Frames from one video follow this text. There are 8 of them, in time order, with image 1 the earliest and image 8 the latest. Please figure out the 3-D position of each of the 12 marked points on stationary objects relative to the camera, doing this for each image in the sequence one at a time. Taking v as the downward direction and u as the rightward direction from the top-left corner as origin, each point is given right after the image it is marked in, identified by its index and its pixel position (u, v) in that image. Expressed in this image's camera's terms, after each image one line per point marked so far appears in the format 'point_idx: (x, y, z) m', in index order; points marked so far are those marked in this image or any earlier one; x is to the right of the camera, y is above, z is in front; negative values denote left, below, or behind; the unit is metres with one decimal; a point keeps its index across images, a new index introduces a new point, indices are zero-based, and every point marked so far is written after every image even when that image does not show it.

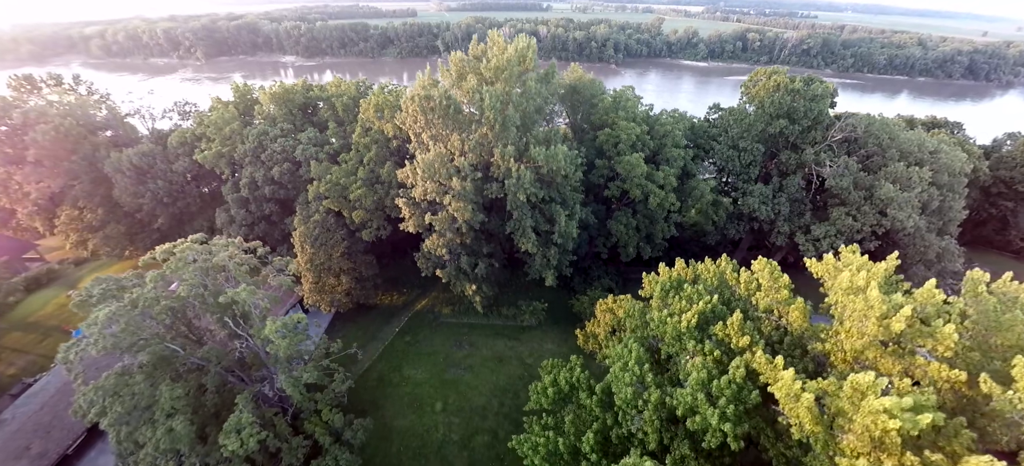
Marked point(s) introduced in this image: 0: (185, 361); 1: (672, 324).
0: (-13.3, -5.2, +16.1) m
1: (+5.1, -2.8, +12.5) m
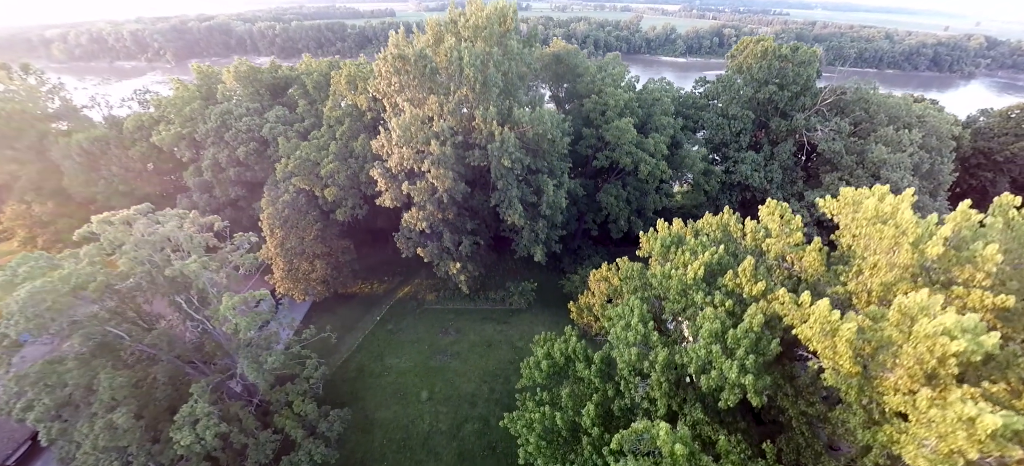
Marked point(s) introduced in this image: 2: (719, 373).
0: (-13.7, -4.2, +14.3) m
1: (+4.8, -1.2, +11.3) m
2: (+4.9, -3.2, +9.3) m
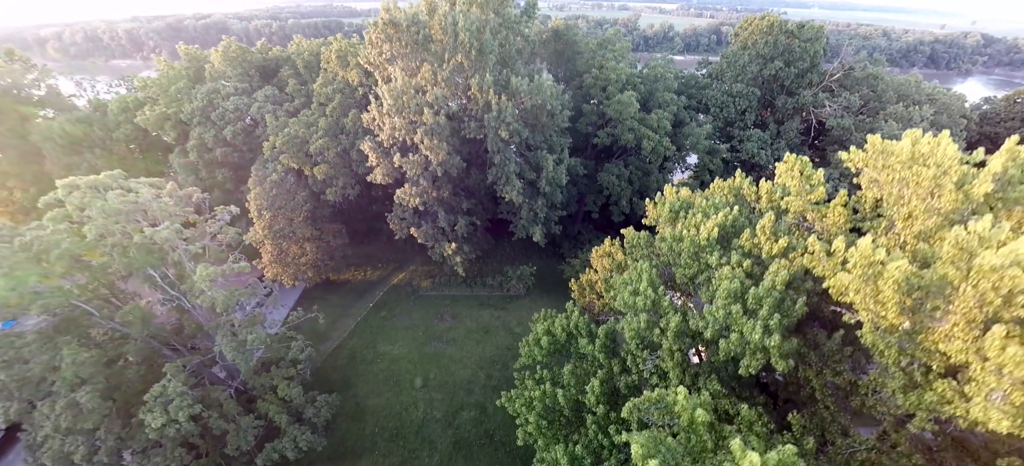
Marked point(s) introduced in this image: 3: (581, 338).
0: (-13.8, -3.1, +13.3) m
1: (+4.7, -0.1, +10.4) m
2: (+4.9, -2.1, +8.4) m
3: (+2.2, -3.3, +12.5) m
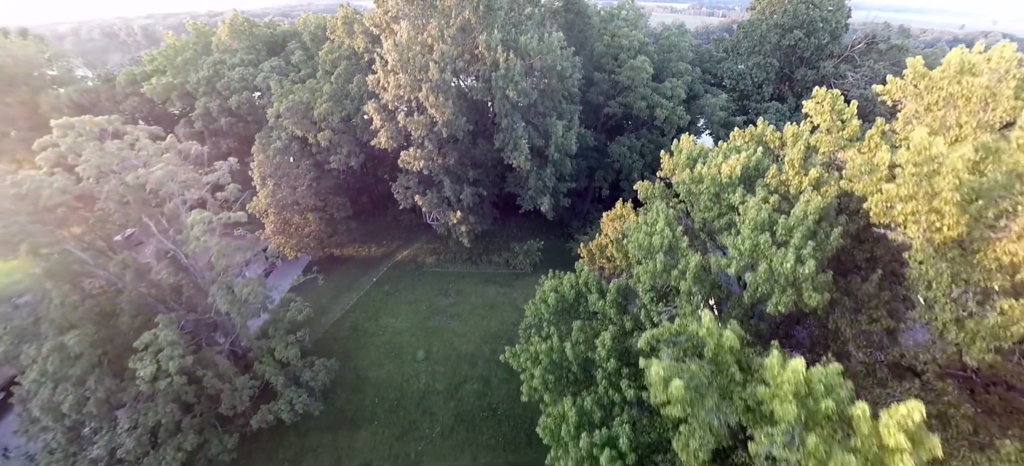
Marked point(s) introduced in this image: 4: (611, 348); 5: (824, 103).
0: (-13.6, -1.4, +12.9) m
1: (+4.9, +1.3, +9.7) m
2: (+5.0, -0.6, +7.7) m
3: (+2.3, -1.8, +11.8) m
4: (+2.6, -3.0, +10.2) m
5: (+7.6, +3.2, +9.7) m
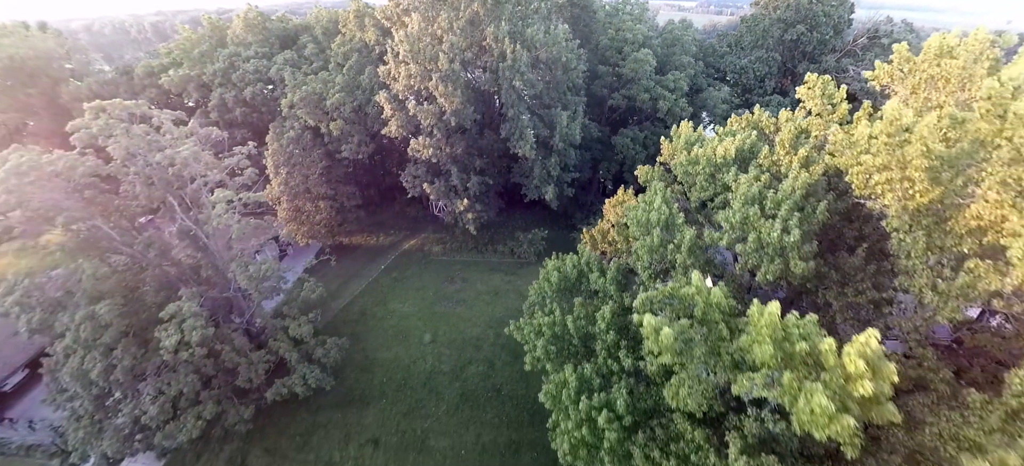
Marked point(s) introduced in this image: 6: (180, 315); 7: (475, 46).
0: (-13.4, -0.7, +13.6) m
1: (+5.0, +1.9, +10.2) m
2: (+5.1, -0.1, +8.2) m
3: (+2.5, -1.2, +12.3) m
4: (+2.7, -2.4, +10.8) m
5: (+7.8, +3.7, +10.2) m
6: (-10.5, -2.6, +12.5) m
7: (-1.6, +8.4, +17.9) m
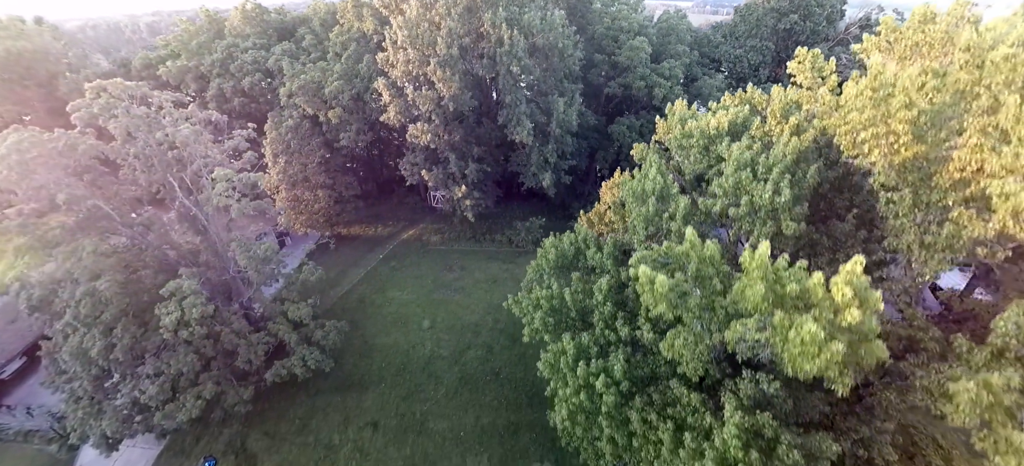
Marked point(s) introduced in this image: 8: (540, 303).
0: (-13.5, 0.0, +13.7) m
1: (+5.0, +2.6, +10.4) m
2: (+5.1, +0.7, +8.4) m
3: (+2.4, -0.5, +12.5) m
4: (+2.6, -1.6, +10.9) m
5: (+7.7, +4.5, +10.4) m
6: (-10.5, -1.9, +12.6) m
7: (-1.8, +9.1, +18.0) m
8: (+0.8, -2.1, +11.7) m
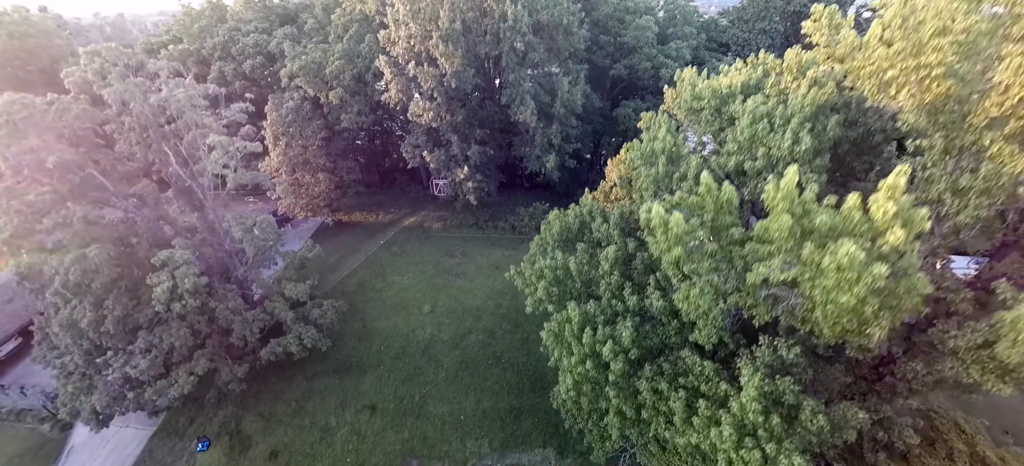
0: (-13.4, +0.9, +13.4) m
1: (+5.0, +3.5, +9.9) m
2: (+5.1, +1.6, +7.9) m
3: (+2.5, +0.4, +12.0) m
4: (+2.7, -0.8, +10.5) m
5: (+7.8, +5.3, +9.9) m
6: (-10.4, -0.9, +12.2) m
7: (-1.6, +10.0, +17.7) m
8: (+0.9, -1.2, +11.2) m
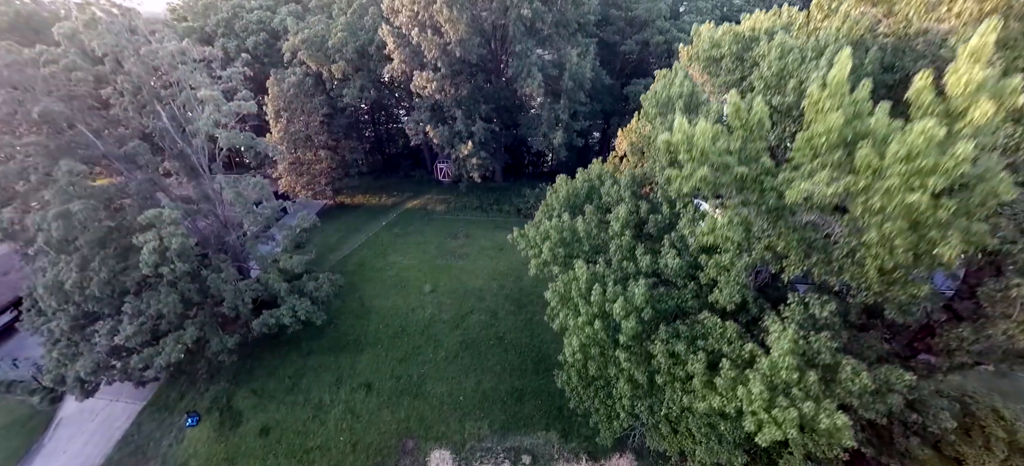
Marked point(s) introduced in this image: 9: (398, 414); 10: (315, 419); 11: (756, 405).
0: (-13.2, +2.2, +12.9) m
1: (+5.2, +4.5, +9.2) m
2: (+5.2, +2.6, +7.1) m
3: (+2.6, +1.4, +11.3) m
4: (+2.8, +0.3, +9.7) m
5: (+8.0, +6.3, +9.1) m
6: (-10.3, +0.3, +11.7) m
7: (-1.2, +11.0, +17.1) m
8: (+1.0, -0.1, +10.5) m
9: (-4.1, -6.5, +14.4) m
10: (-7.1, -6.7, +14.3) m
11: (+3.7, -2.7, +6.1) m
